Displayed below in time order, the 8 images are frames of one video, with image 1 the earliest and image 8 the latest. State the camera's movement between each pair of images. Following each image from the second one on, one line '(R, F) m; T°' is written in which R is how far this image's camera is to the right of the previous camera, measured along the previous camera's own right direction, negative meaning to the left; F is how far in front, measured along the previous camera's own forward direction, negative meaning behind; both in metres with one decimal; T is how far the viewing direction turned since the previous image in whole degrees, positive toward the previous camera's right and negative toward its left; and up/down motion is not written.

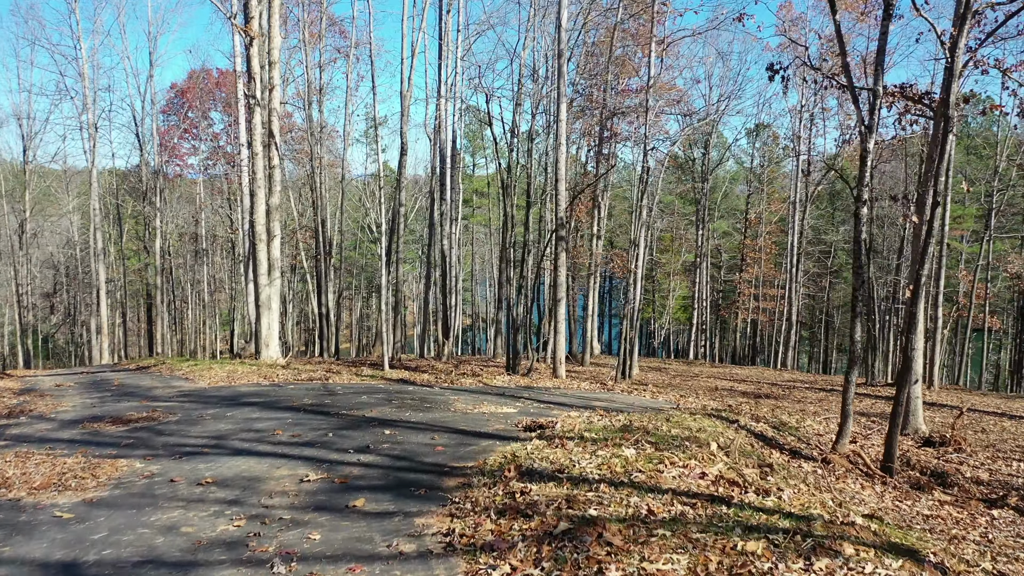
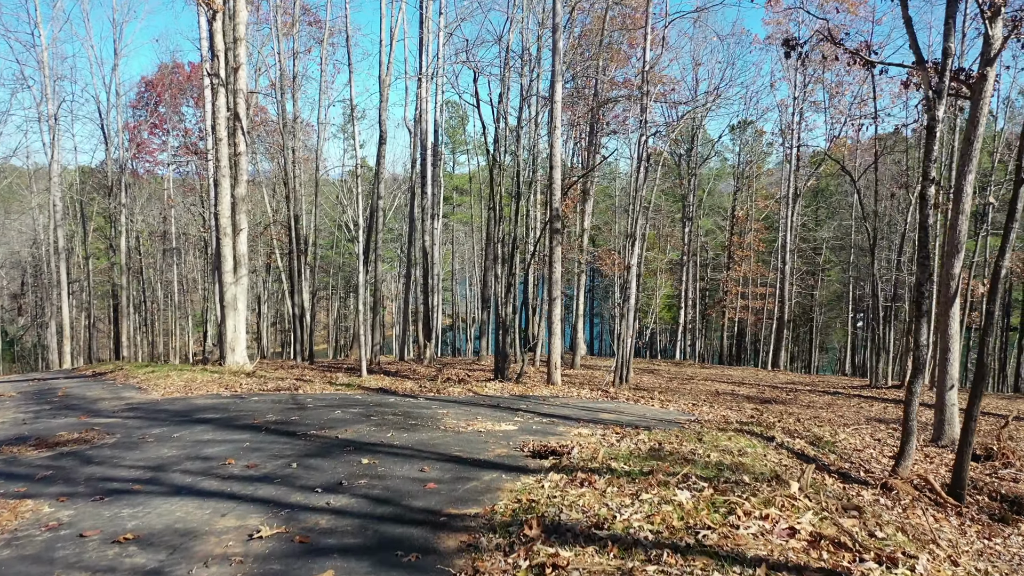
(-0.2, +1.1) m; +1°
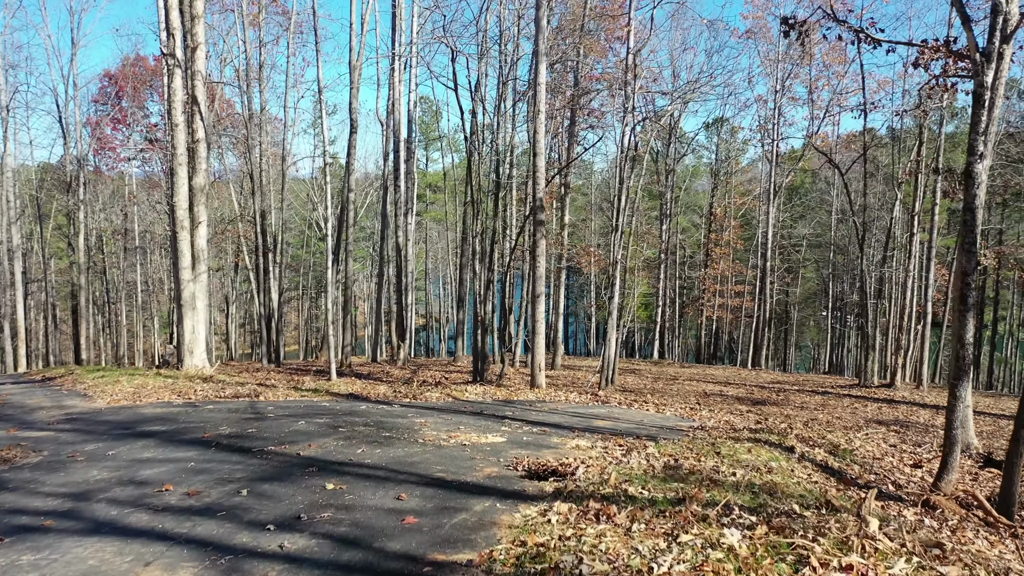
(-0.1, +0.7) m; +2°
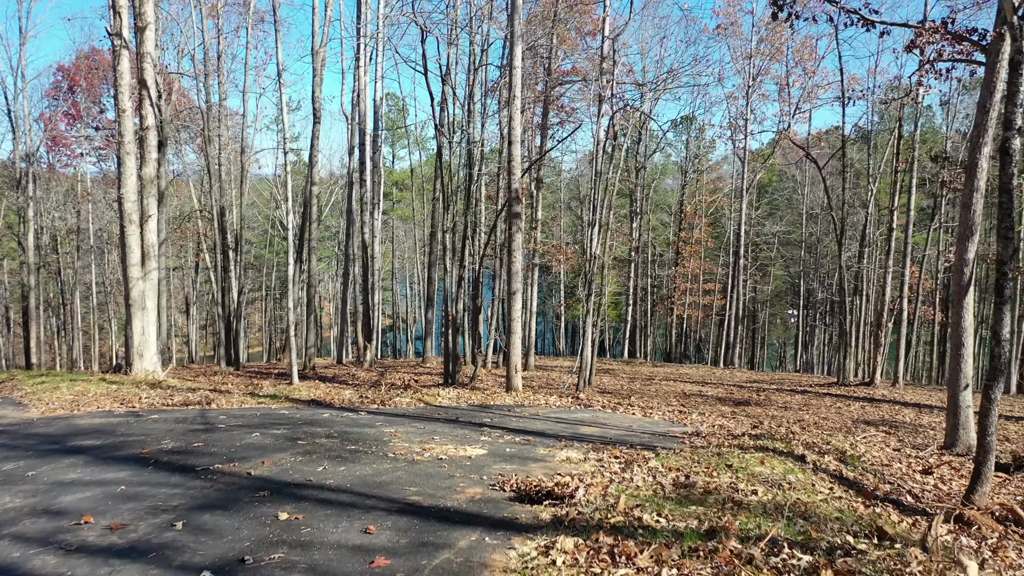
(-0.1, +0.6) m; +2°
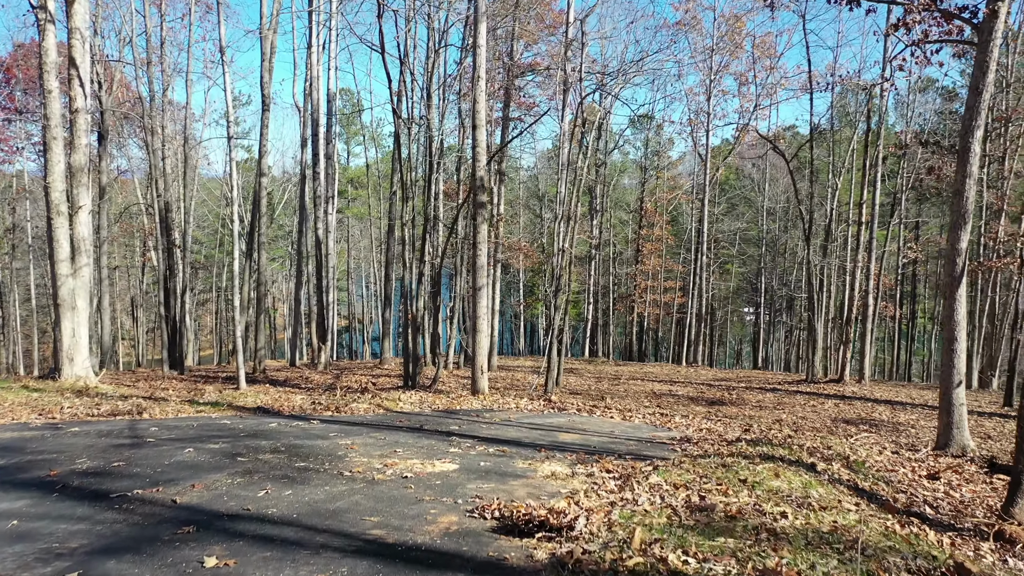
(-0.1, +0.6) m; +3°
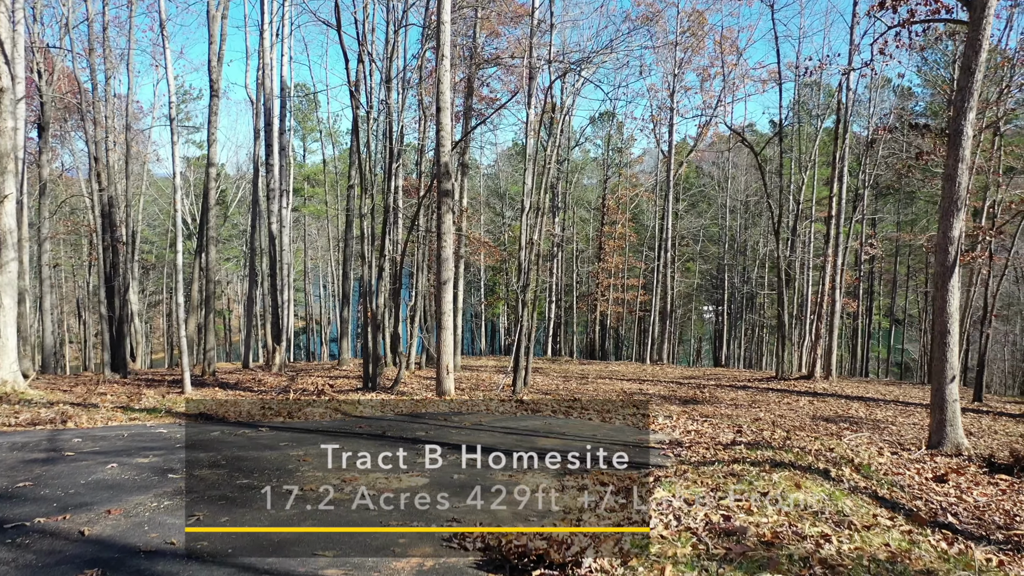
(-0.1, +0.6) m; +3°
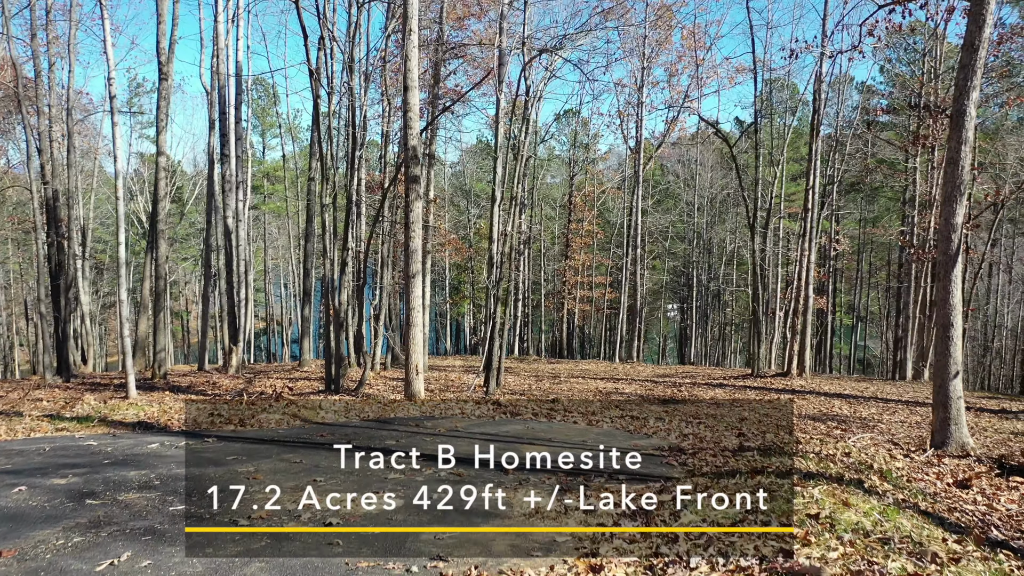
(-0.1, +0.6) m; +3°
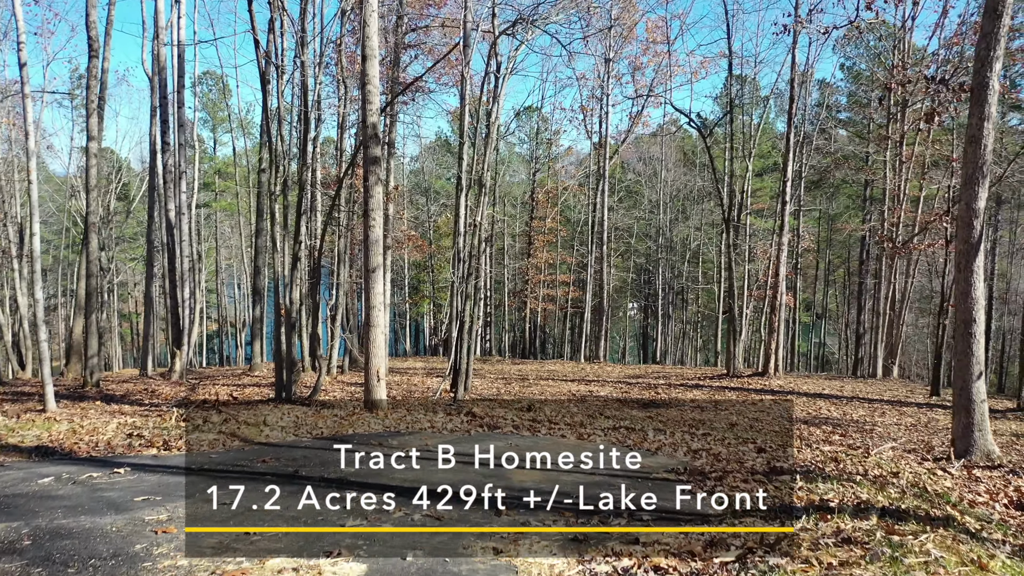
(-0.1, +0.8) m; +3°
